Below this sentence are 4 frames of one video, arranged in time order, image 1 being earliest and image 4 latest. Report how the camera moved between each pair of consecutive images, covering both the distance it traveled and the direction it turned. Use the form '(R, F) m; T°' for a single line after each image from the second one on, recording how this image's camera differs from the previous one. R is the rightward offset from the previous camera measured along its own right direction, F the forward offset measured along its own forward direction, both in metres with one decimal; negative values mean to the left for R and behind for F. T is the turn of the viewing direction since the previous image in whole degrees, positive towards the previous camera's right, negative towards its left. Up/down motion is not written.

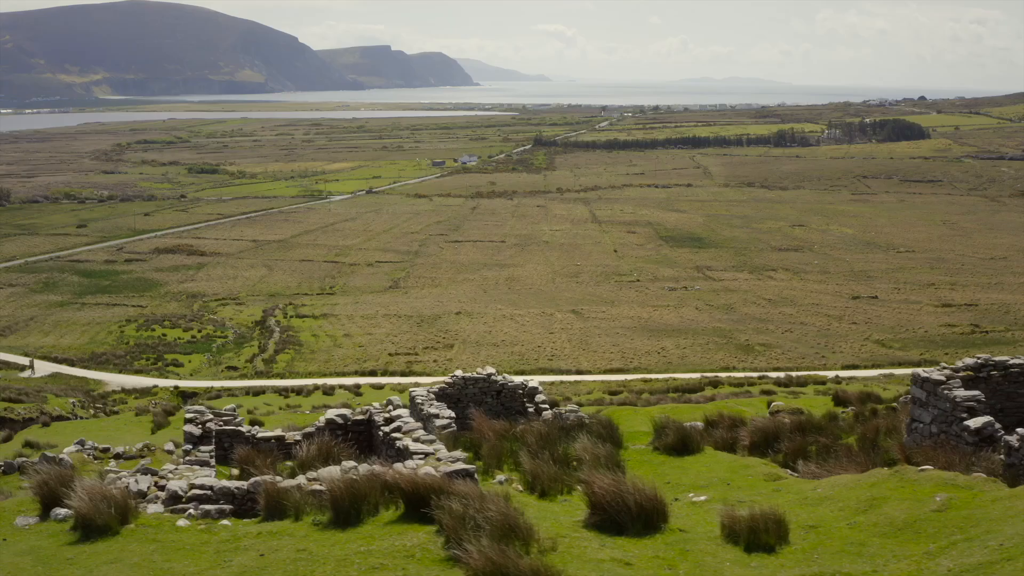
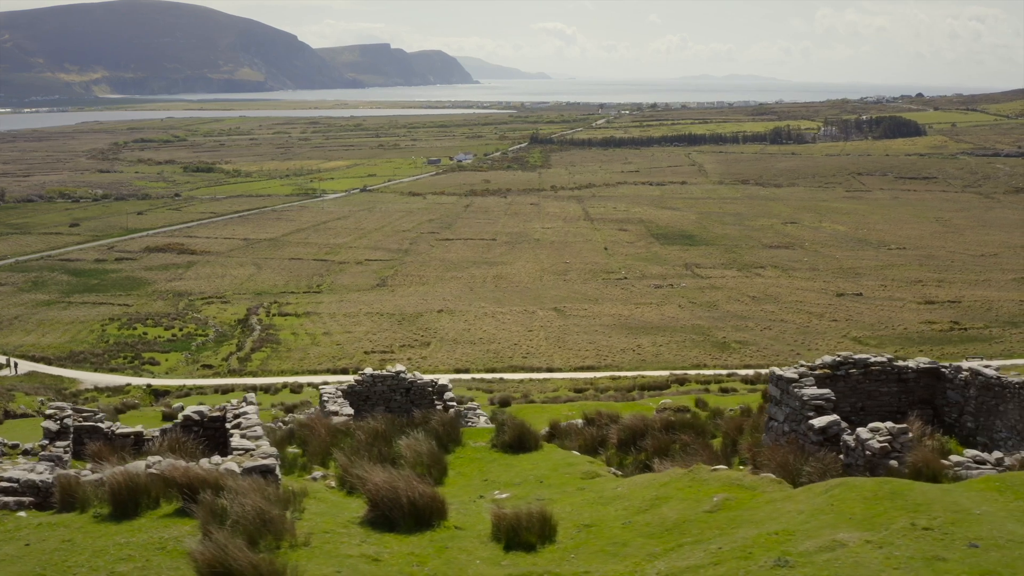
(+2.3, 0.0) m; 0°
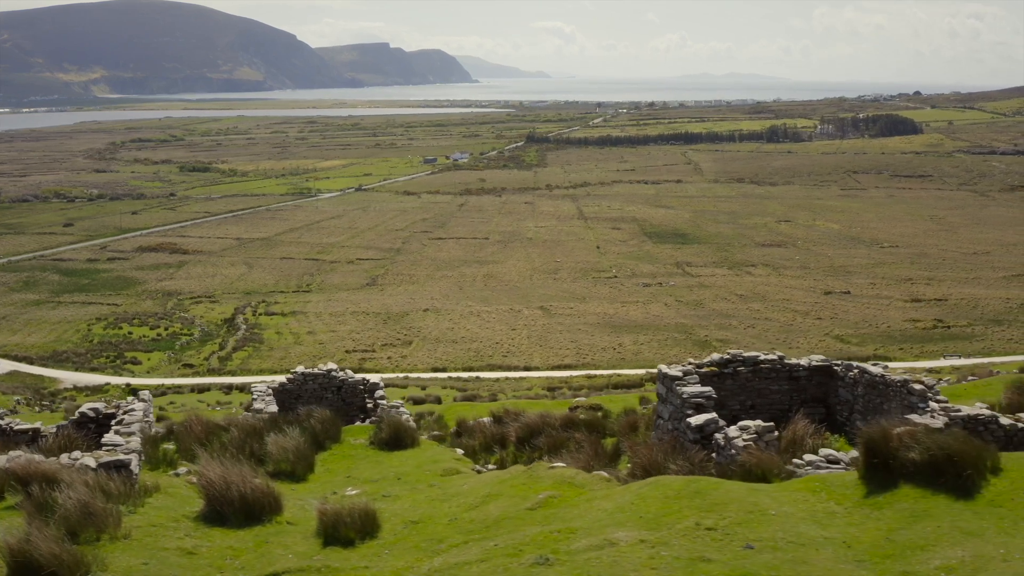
(+1.7, 0.0) m; 0°
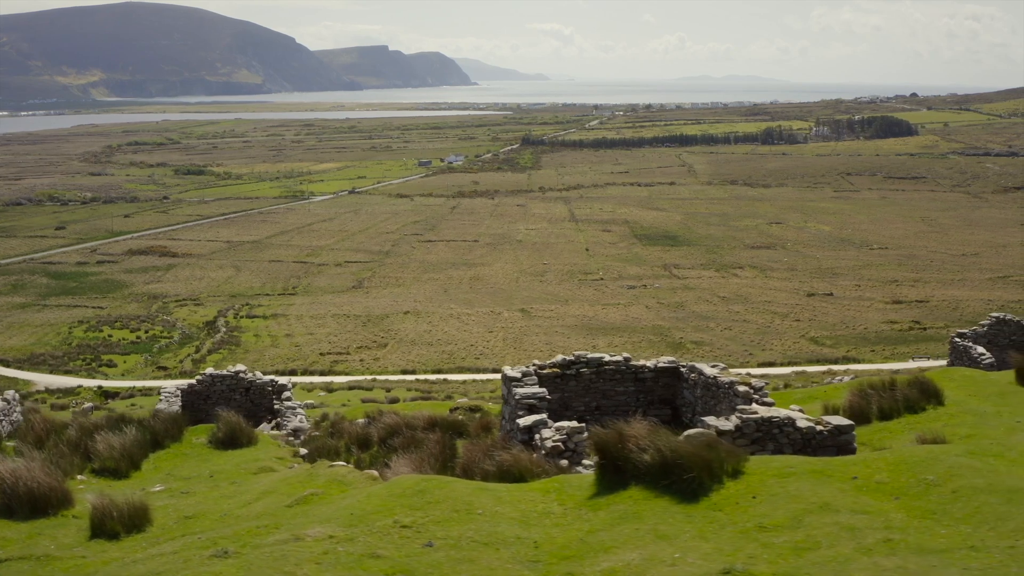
(+2.4, -0.3) m; 0°
